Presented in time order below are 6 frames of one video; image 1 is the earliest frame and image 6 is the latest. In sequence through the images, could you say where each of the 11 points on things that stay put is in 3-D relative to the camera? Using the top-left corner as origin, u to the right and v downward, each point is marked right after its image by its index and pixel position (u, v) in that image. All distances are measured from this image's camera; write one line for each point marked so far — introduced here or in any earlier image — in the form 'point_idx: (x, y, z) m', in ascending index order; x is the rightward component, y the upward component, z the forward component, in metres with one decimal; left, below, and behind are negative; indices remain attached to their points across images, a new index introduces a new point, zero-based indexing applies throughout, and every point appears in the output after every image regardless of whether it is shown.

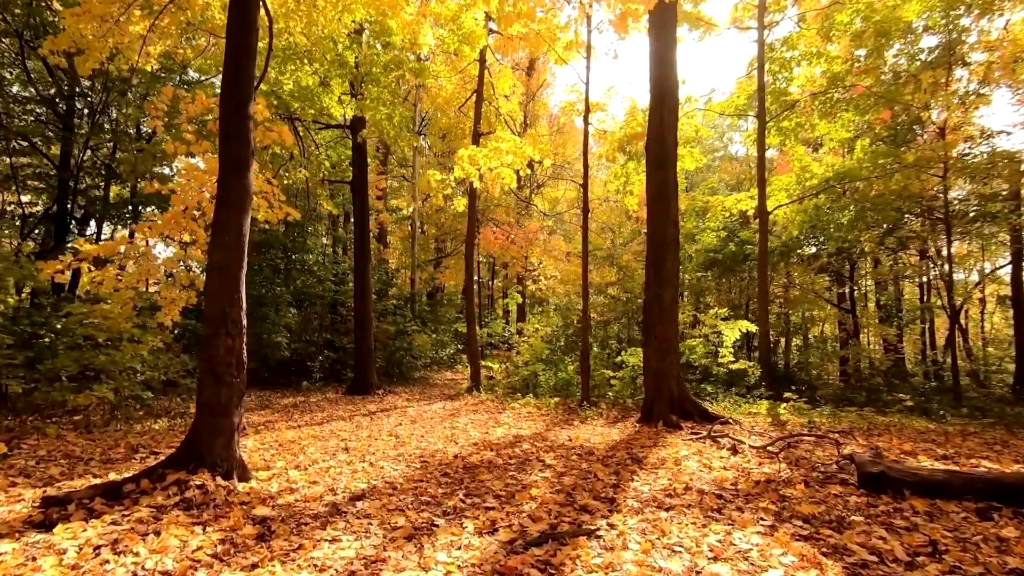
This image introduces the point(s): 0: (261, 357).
0: (-6.2, -1.7, +12.3) m
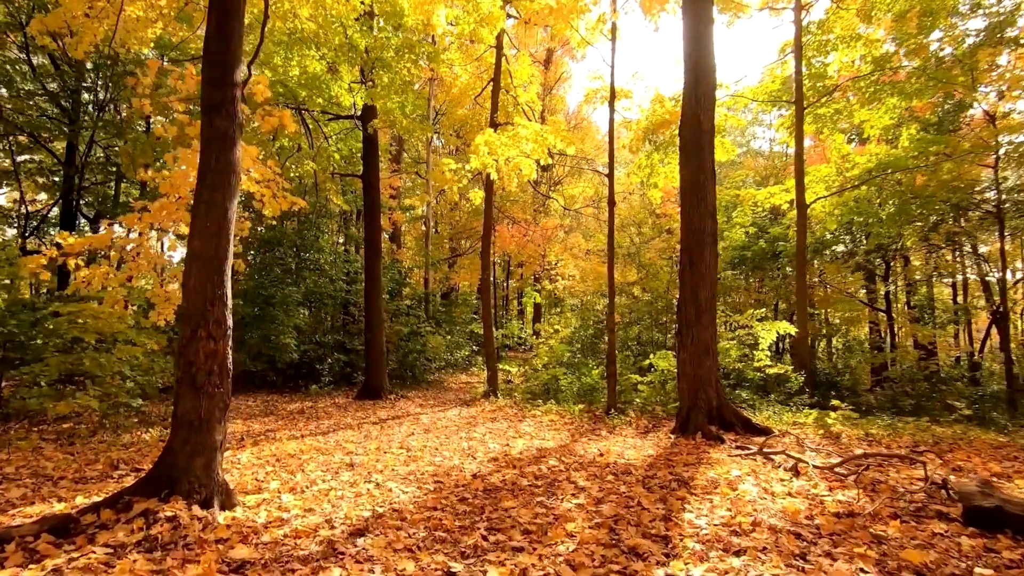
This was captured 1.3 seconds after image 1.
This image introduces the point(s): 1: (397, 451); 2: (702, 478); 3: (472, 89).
0: (-5.8, -1.7, +11.8) m
1: (-1.4, -1.9, +5.8) m
2: (+1.8, -1.8, +4.6) m
3: (-1.0, +4.8, +12.2) m
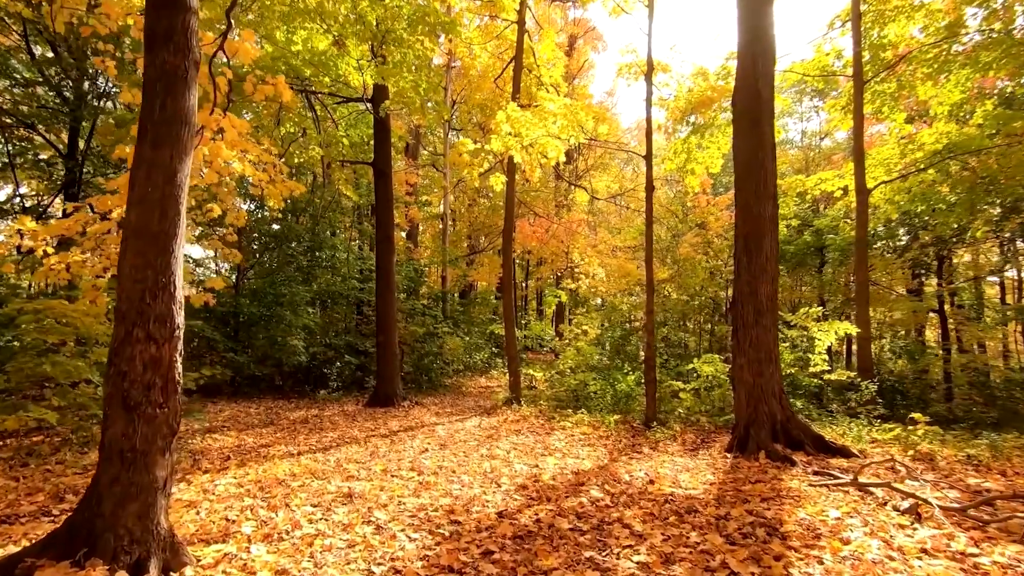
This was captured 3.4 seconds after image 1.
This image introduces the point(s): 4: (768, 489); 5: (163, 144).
0: (-5.3, -1.6, +11.0) m
1: (-1.0, -1.8, +4.9) m
2: (+2.0, -1.7, +3.6) m
3: (-0.4, +4.9, +11.2) m
4: (+2.3, -1.8, +4.5) m
5: (-1.9, +0.8, +2.8) m
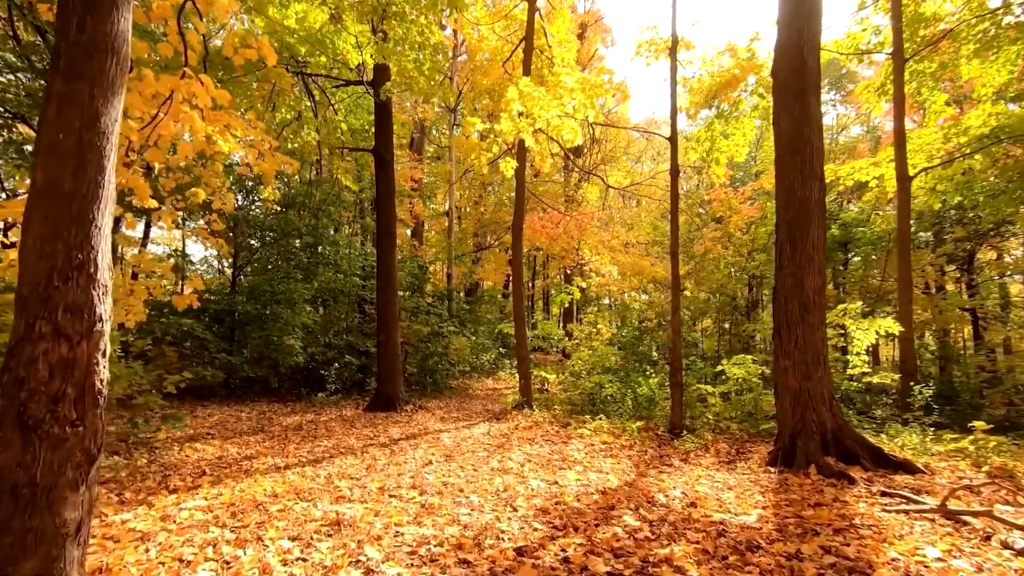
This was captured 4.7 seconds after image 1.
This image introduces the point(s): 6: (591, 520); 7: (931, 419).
0: (-5.0, -1.6, +10.4) m
1: (-0.9, -1.8, +4.2) m
2: (+2.2, -1.6, +2.9) m
3: (-0.2, +5.0, +10.6) m
4: (+2.5, -1.7, +3.8) m
5: (-1.8, +0.9, +2.1) m
6: (+0.6, -1.7, +3.6) m
7: (+6.3, -2.0, +7.5) m
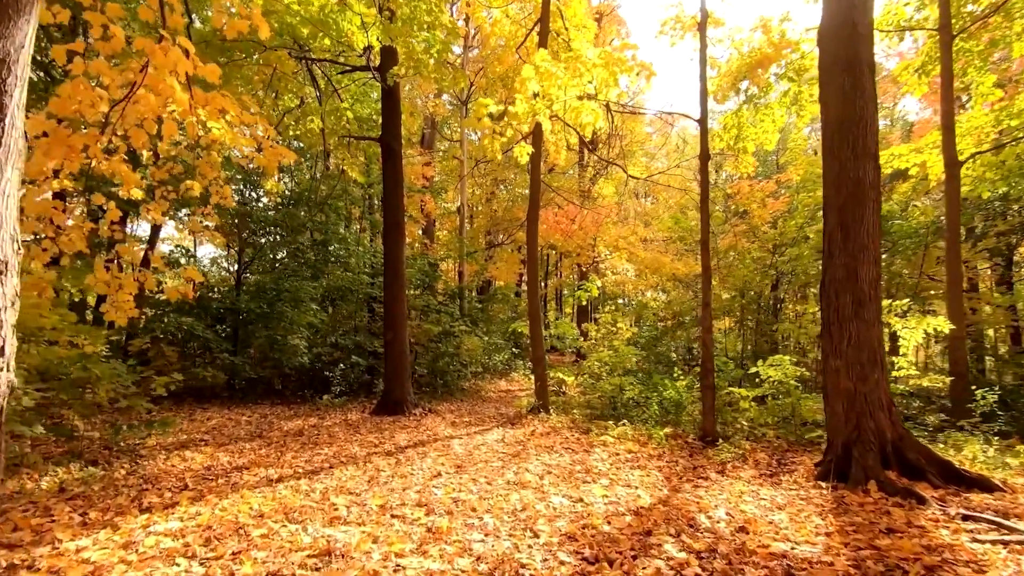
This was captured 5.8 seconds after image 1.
0: (-4.8, -1.5, +10.0) m
1: (-0.7, -1.7, +3.7) m
2: (+2.3, -1.5, +2.3) m
3: (0.0, +5.0, +10.0) m
4: (+2.6, -1.7, +3.2) m
5: (-1.7, +1.0, +1.6) m
6: (+0.7, -1.6, +3.1) m
7: (+6.5, -1.9, +6.8) m
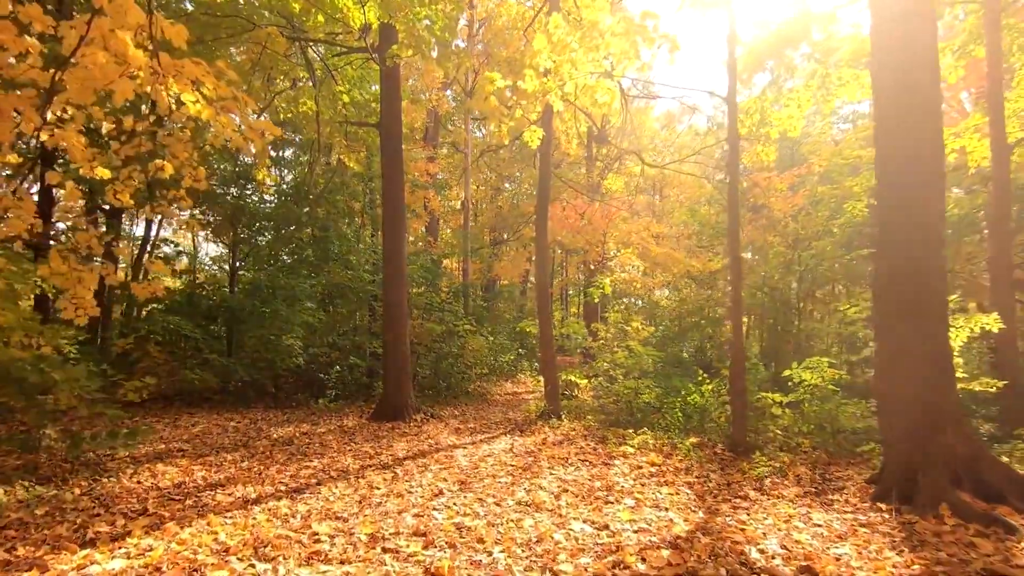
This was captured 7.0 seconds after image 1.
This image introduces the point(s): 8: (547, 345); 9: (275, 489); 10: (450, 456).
0: (-4.6, -1.5, +9.4) m
1: (-0.7, -1.6, +3.1) m
2: (+2.4, -1.5, +1.6) m
3: (+0.2, +5.1, +9.4) m
4: (+2.7, -1.6, +2.6) m
5: (-1.7, +1.0, +1.0) m
6: (+0.8, -1.6, +2.5) m
7: (+6.7, -1.8, +6.1) m
8: (+0.6, -1.0, +8.4) m
9: (-2.0, -1.7, +4.3) m
10: (-0.7, -1.9, +5.7) m
